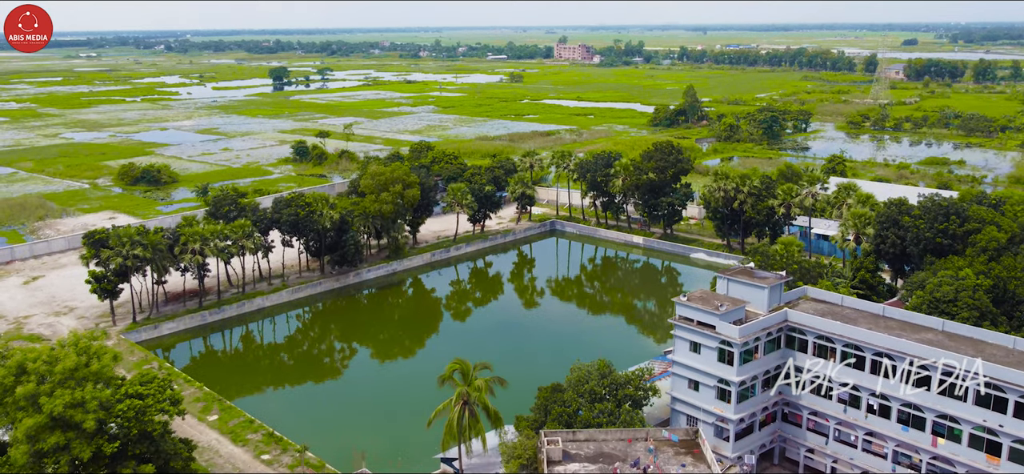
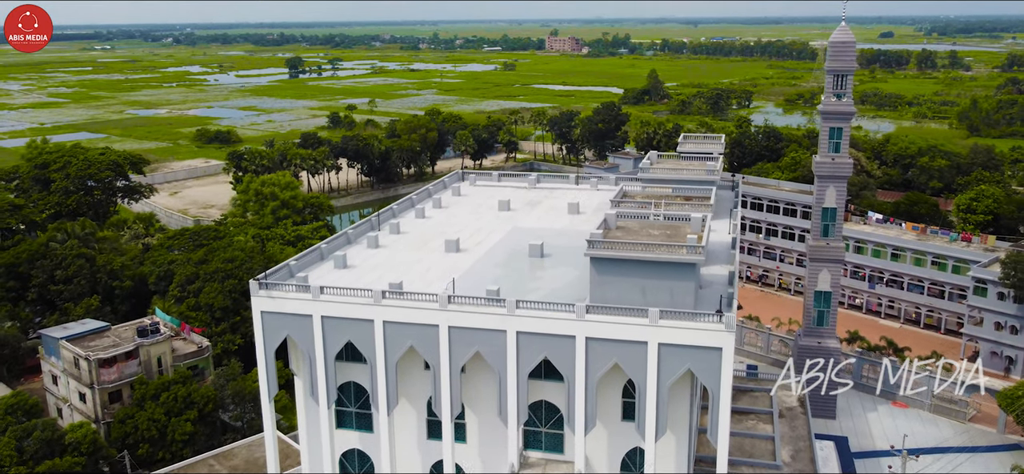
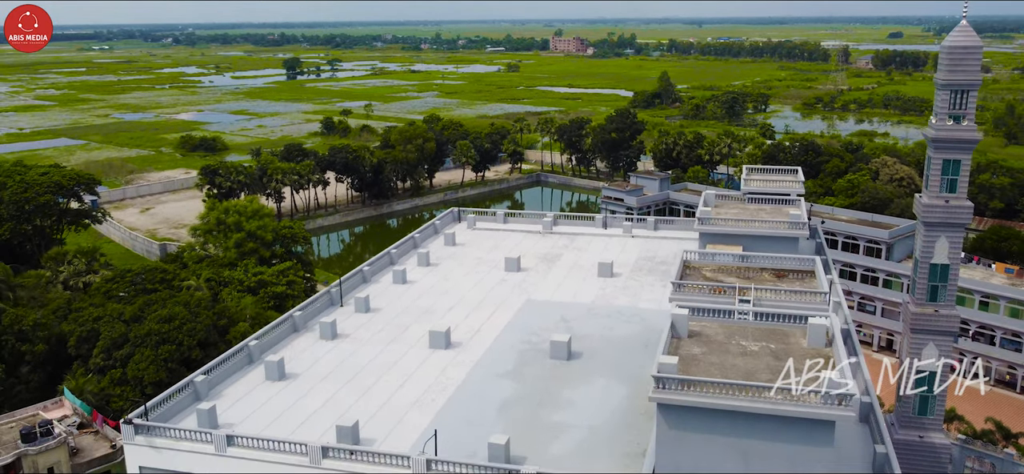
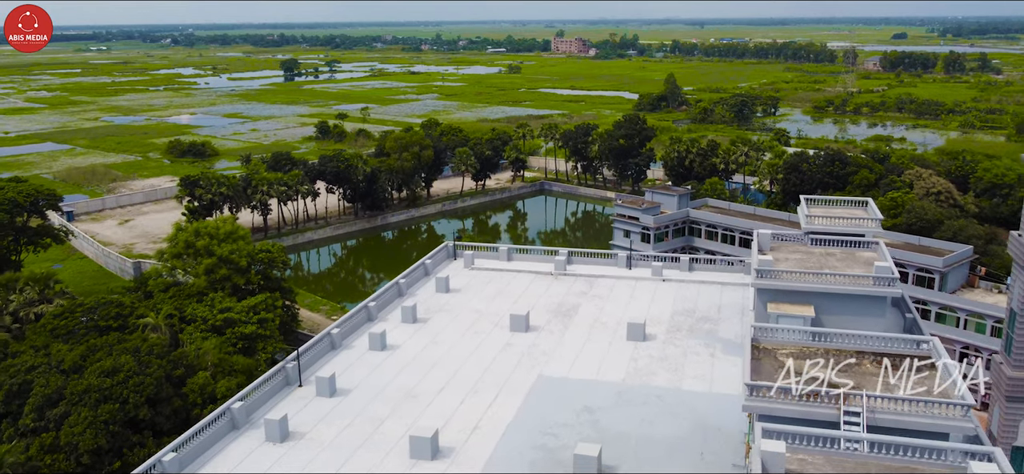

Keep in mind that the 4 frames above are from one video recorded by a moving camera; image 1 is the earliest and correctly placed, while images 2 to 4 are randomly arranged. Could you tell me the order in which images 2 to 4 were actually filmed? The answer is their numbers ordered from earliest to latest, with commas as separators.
4, 3, 2
